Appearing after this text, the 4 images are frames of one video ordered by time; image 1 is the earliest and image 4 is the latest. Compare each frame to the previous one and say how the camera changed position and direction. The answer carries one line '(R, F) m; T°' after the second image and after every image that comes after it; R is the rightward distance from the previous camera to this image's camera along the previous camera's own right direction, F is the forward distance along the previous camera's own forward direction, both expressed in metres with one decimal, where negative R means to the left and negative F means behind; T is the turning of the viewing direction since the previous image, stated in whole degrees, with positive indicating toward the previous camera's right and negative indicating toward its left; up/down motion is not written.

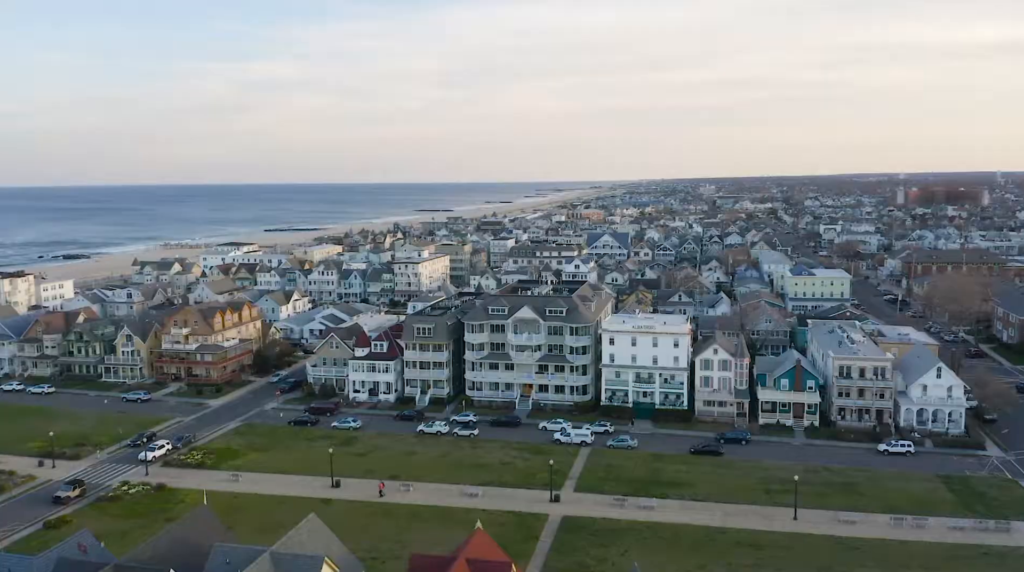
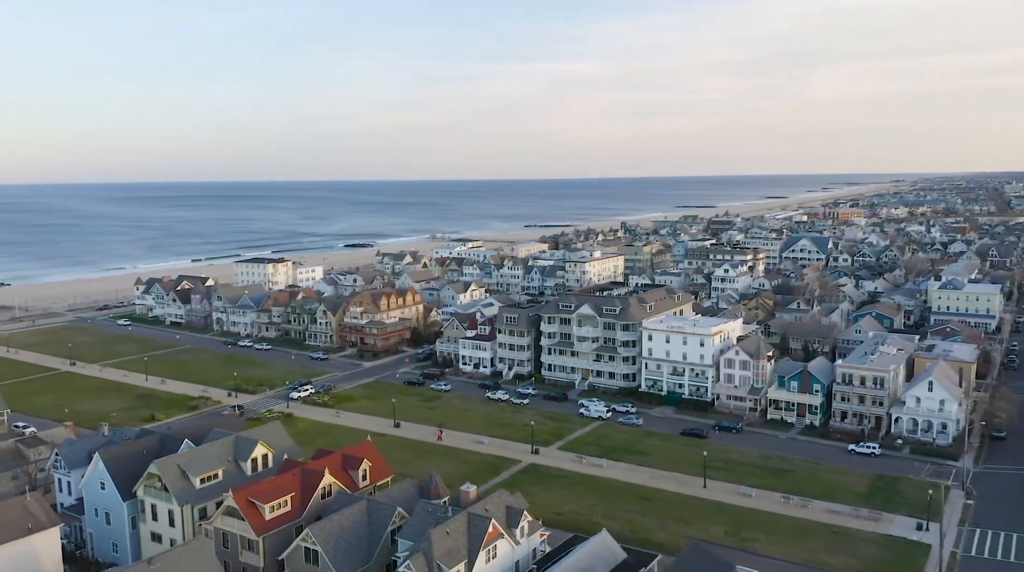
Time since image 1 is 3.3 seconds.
(+16.9, -9.7) m; -20°
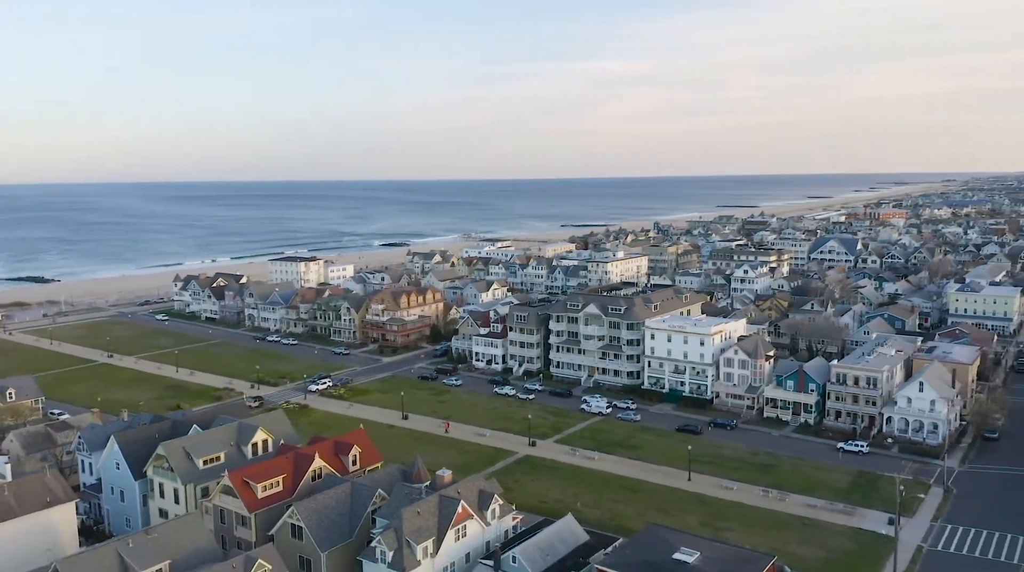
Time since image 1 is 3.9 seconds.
(+2.8, -2.3) m; -3°
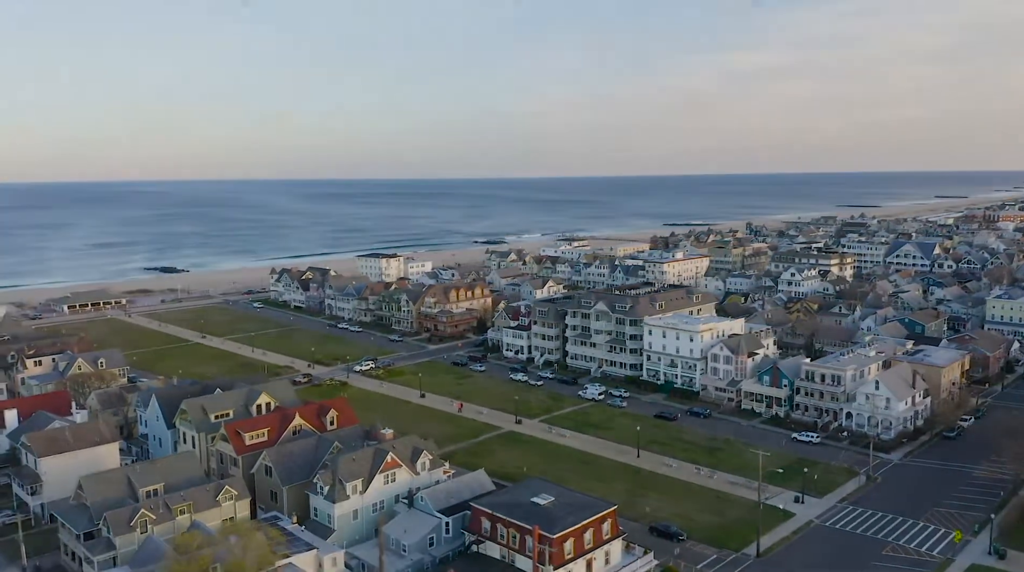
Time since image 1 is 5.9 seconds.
(+10.0, -7.2) m; -9°
